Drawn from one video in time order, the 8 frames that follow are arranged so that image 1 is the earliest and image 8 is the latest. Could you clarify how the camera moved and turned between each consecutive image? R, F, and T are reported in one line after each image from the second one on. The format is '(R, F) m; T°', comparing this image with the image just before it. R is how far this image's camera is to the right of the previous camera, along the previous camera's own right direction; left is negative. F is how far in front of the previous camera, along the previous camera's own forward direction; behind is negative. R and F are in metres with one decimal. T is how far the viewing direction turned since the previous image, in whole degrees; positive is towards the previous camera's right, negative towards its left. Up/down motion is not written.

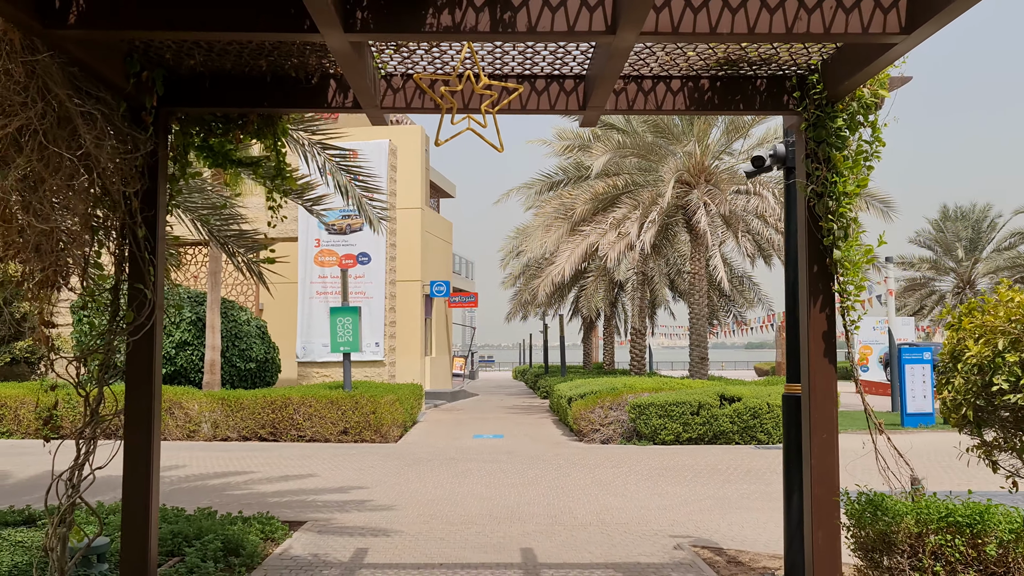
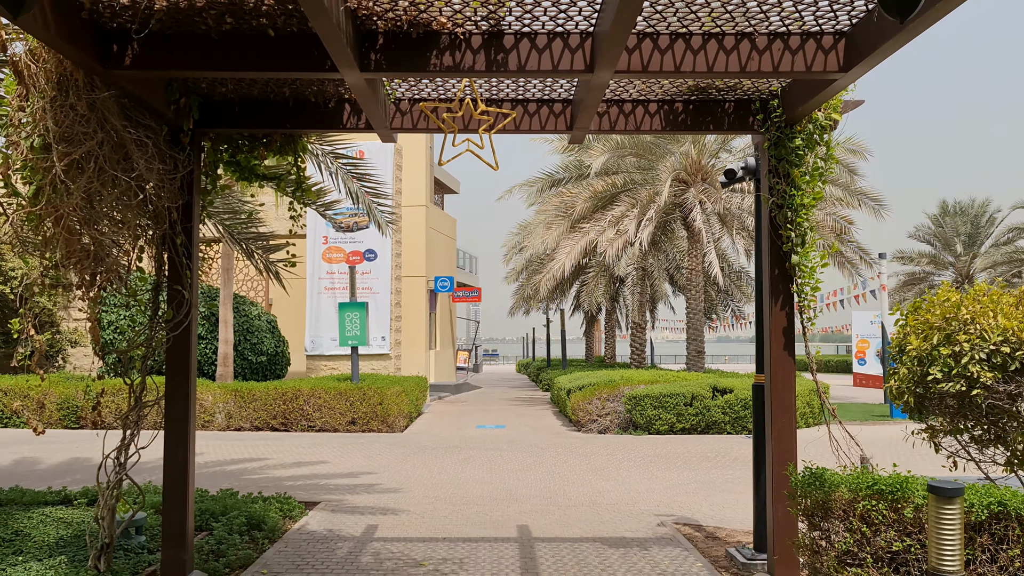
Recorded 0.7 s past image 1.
(0.0, -0.5) m; 0°
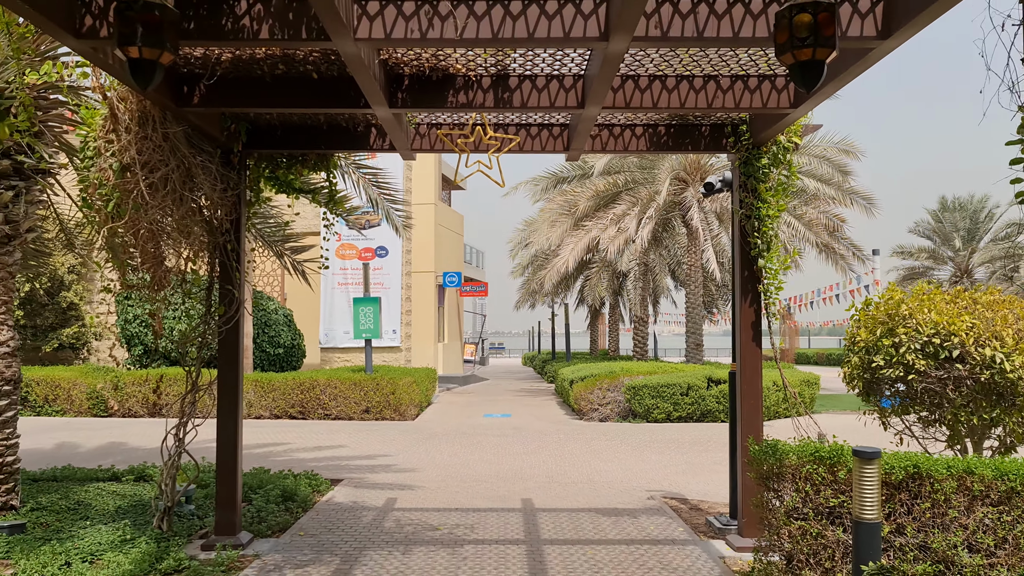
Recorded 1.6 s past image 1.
(0.0, -0.6) m; 0°
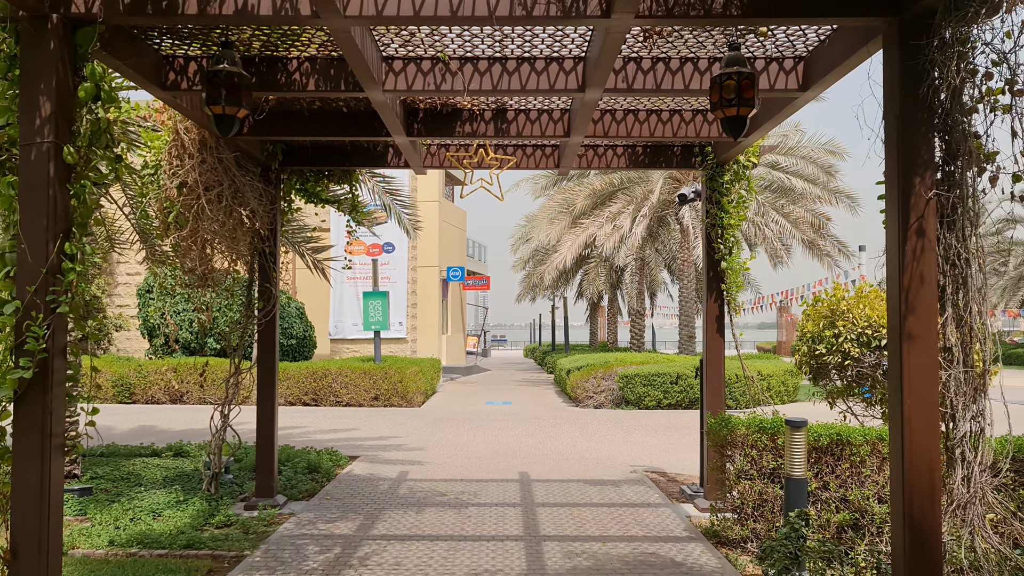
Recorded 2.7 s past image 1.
(0.0, -0.8) m; 0°
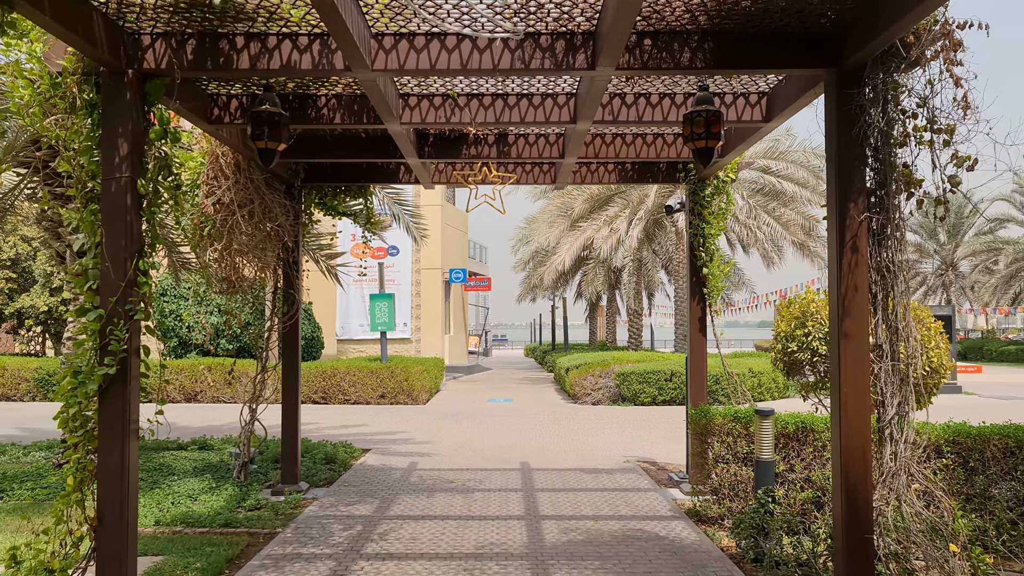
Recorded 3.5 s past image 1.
(0.0, -0.5) m; 0°
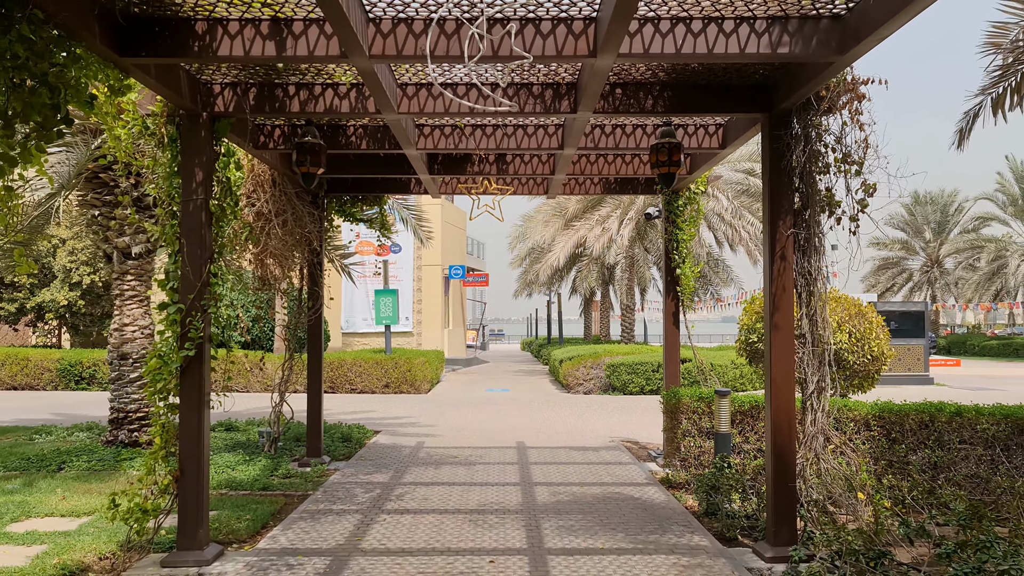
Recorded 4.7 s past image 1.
(0.0, -0.8) m; 0°
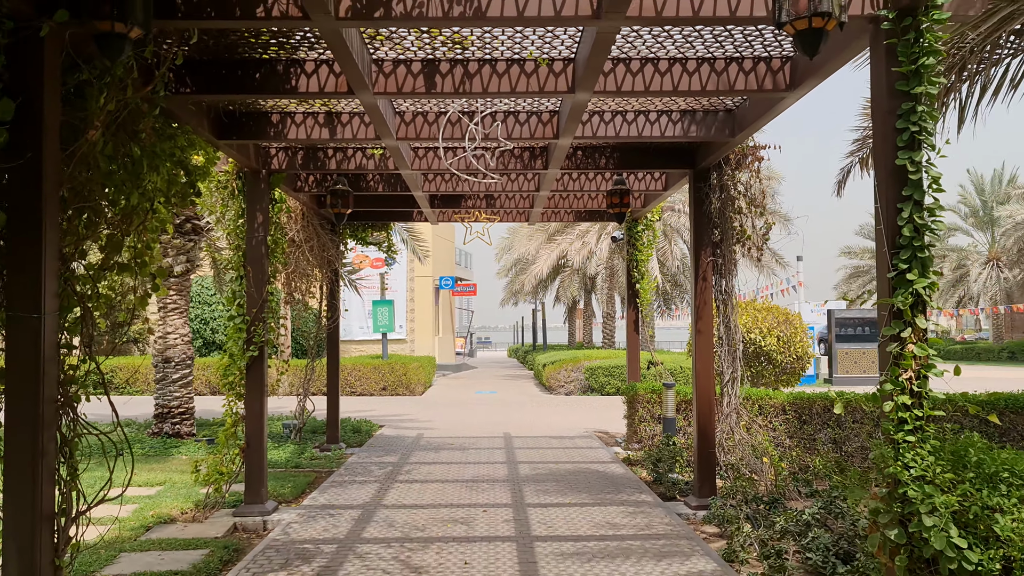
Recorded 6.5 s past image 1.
(0.0, -1.3) m; +1°
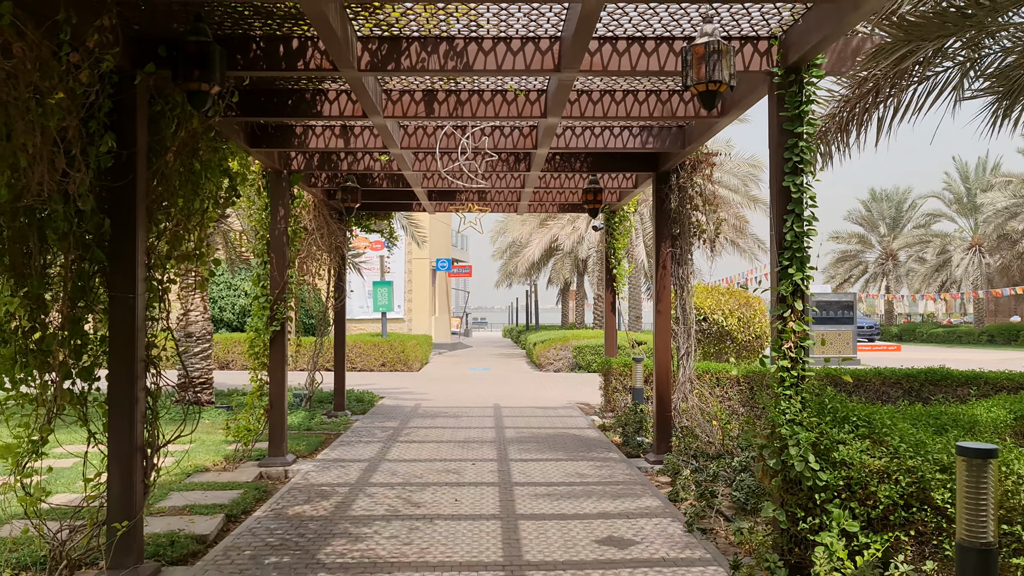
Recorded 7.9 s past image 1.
(+0.1, -0.9) m; 0°
